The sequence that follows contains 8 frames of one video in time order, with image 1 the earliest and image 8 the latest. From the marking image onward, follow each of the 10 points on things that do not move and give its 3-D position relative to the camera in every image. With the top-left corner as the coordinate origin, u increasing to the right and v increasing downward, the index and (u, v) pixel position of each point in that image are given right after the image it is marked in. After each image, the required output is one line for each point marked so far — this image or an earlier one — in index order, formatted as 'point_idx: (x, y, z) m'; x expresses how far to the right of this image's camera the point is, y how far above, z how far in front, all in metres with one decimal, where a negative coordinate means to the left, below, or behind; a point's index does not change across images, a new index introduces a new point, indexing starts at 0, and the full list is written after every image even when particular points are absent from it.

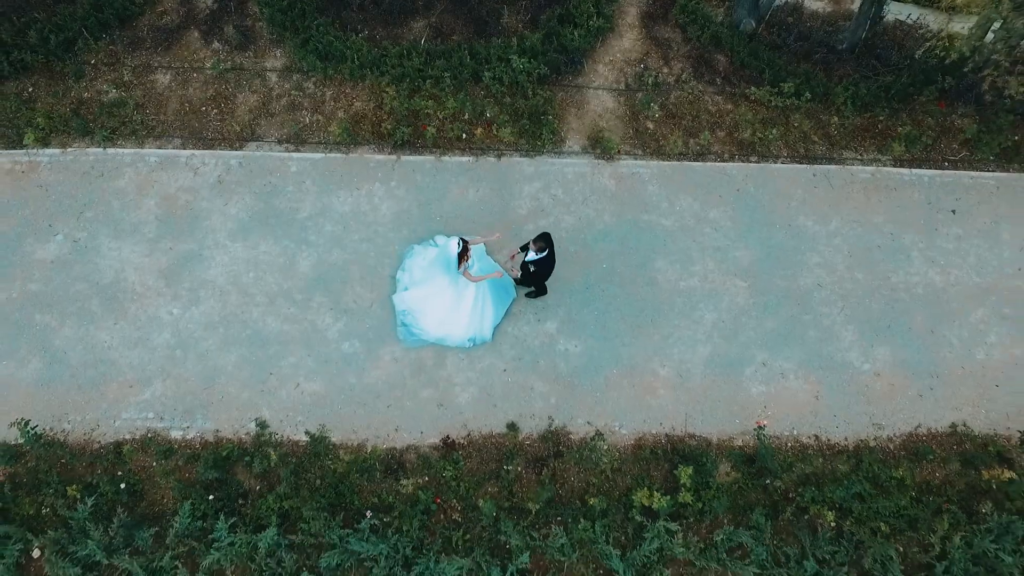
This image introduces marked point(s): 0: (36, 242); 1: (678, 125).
0: (-3.2, +0.3, +4.2) m
1: (+1.2, +1.2, +4.7) m
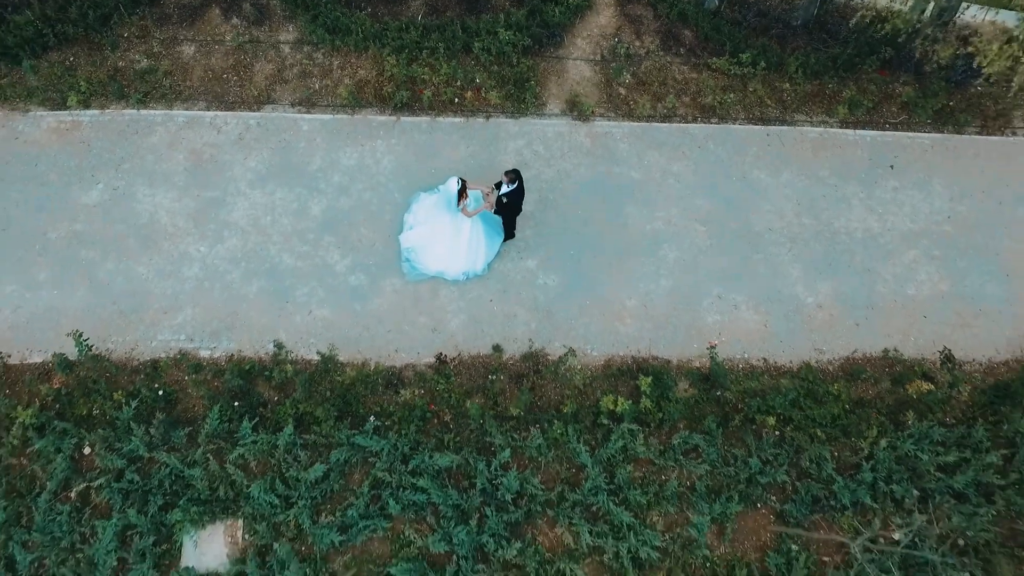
0: (-3.3, +0.8, +4.8) m
1: (+1.1, +1.7, +5.3) m
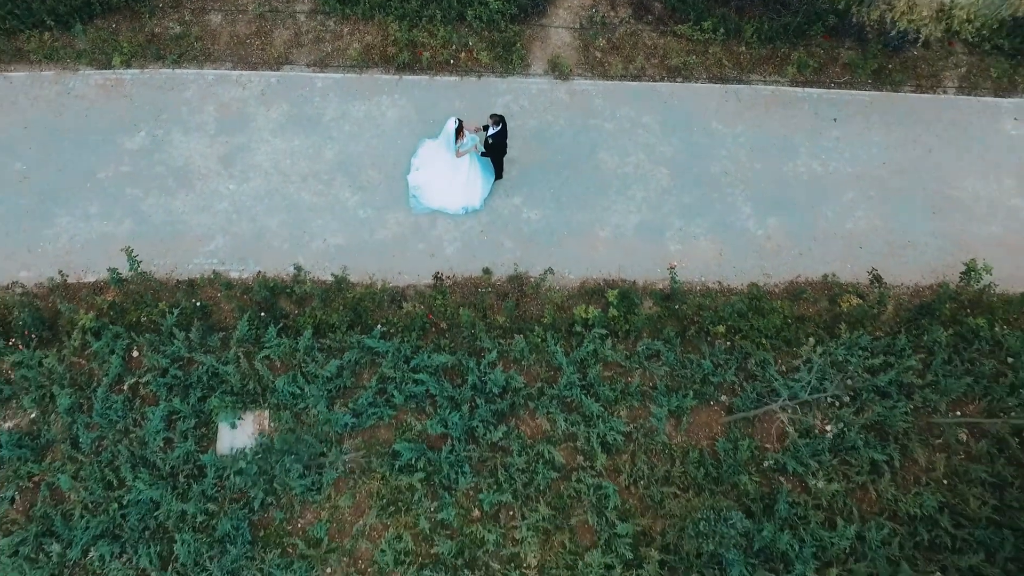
0: (-3.4, +1.3, +5.5) m
1: (+1.0, +2.2, +6.1) m
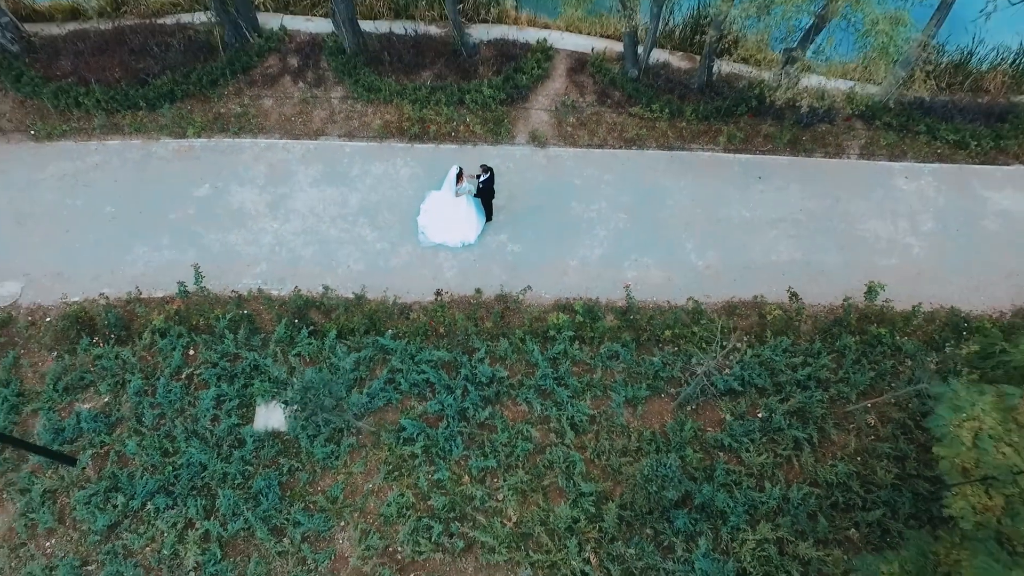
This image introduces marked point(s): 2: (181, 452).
0: (-3.5, +1.1, +7.0) m
1: (+0.9, +1.9, +7.6) m
2: (-2.9, -1.4, +5.5) m
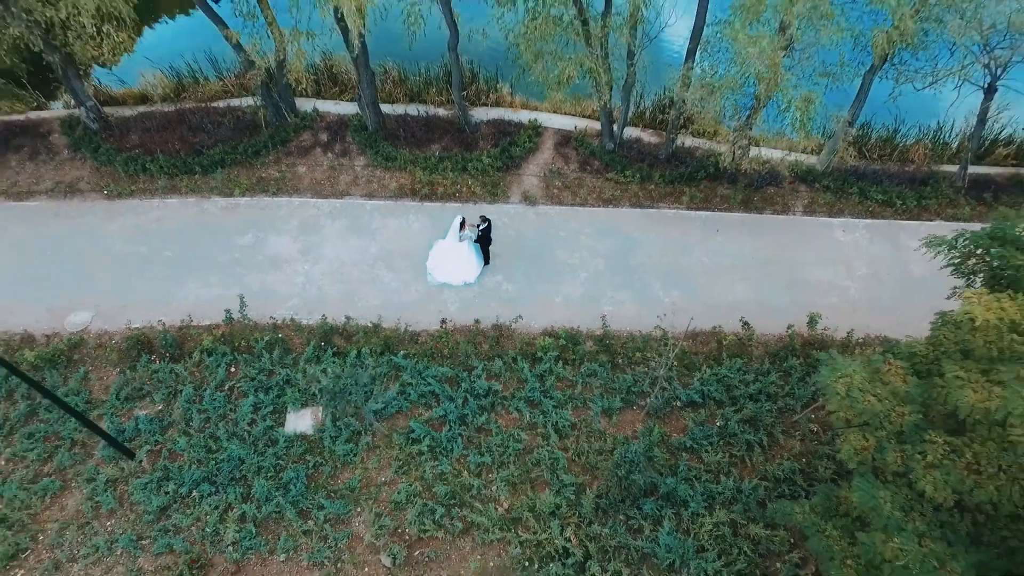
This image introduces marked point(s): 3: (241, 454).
0: (-3.6, +0.7, +8.3) m
1: (+0.8, +1.4, +9.0) m
2: (-3.0, -1.6, +6.5) m
3: (-2.8, -1.7, +6.4) m
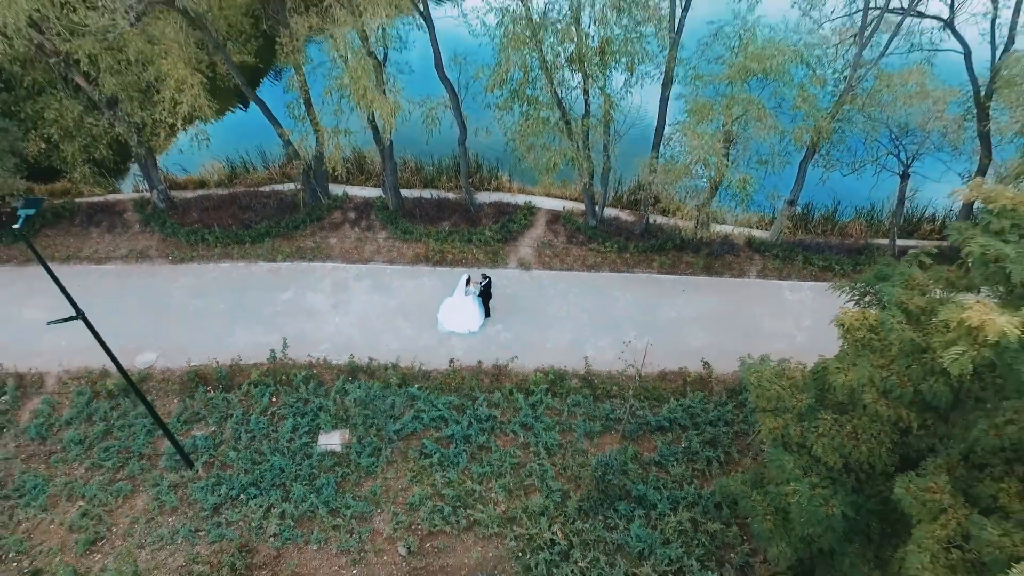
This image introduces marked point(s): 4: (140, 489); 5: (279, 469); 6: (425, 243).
0: (-3.6, -0.1, +9.9) m
1: (+0.8, +0.5, +10.7) m
2: (-3.0, -2.1, +7.8) m
3: (-2.8, -2.1, +7.7) m
4: (-4.4, -2.4, +7.5) m
5: (-2.8, -2.2, +7.7) m
6: (-1.5, +0.8, +10.7) m
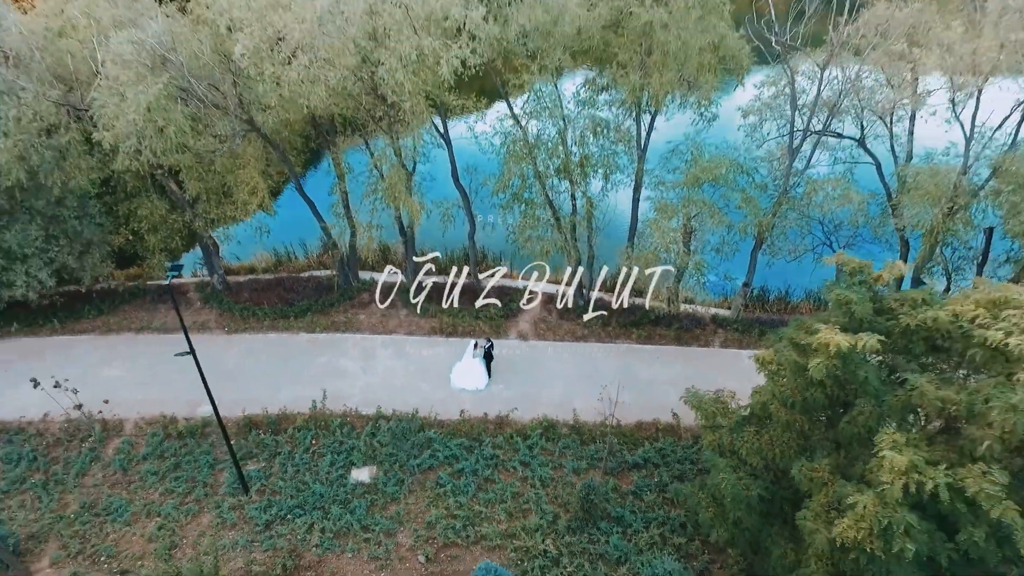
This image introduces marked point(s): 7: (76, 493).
0: (-3.6, -1.3, +11.8) m
1: (+0.8, -0.9, +12.7) m
2: (-3.0, -3.0, +9.4) m
3: (-2.8, -3.0, +9.3) m
4: (-4.4, -3.2, +9.0) m
5: (-2.8, -3.0, +9.3) m
6: (-1.5, -0.6, +12.8) m
7: (-6.3, -3.0, +9.2) m
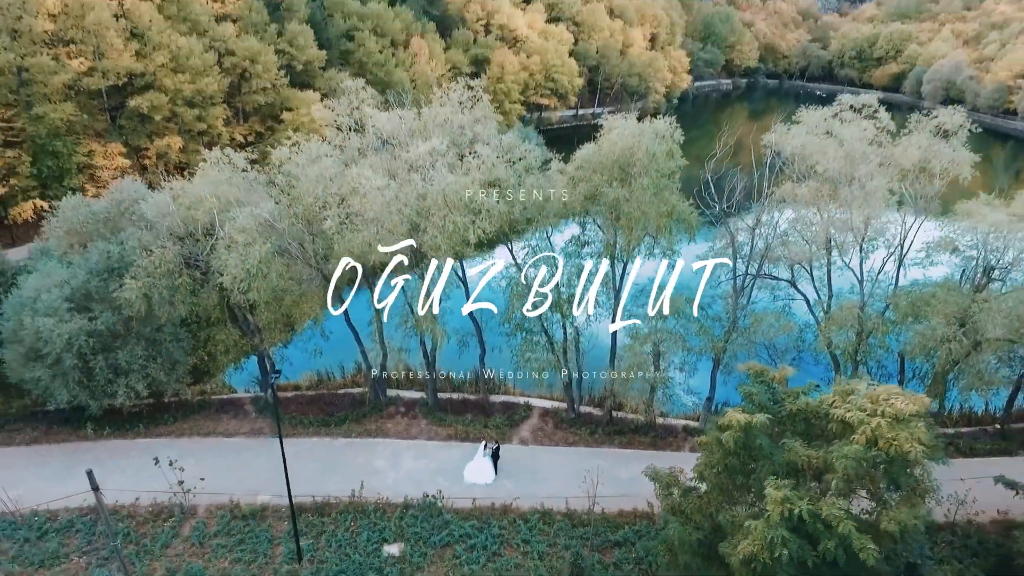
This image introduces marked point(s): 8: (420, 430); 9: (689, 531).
0: (-3.5, -3.8, +14.2) m
1: (+0.9, -3.6, +15.1) m
2: (-2.9, -4.9, +11.5) m
3: (-2.7, -4.9, +11.4) m
4: (-4.3, -5.1, +11.1) m
5: (-2.8, -5.0, +11.4) m
6: (-1.4, -3.3, +15.3) m
7: (-6.3, -4.9, +11.3) m
8: (-2.2, -3.4, +15.2) m
9: (+2.6, -3.6, +9.2) m
